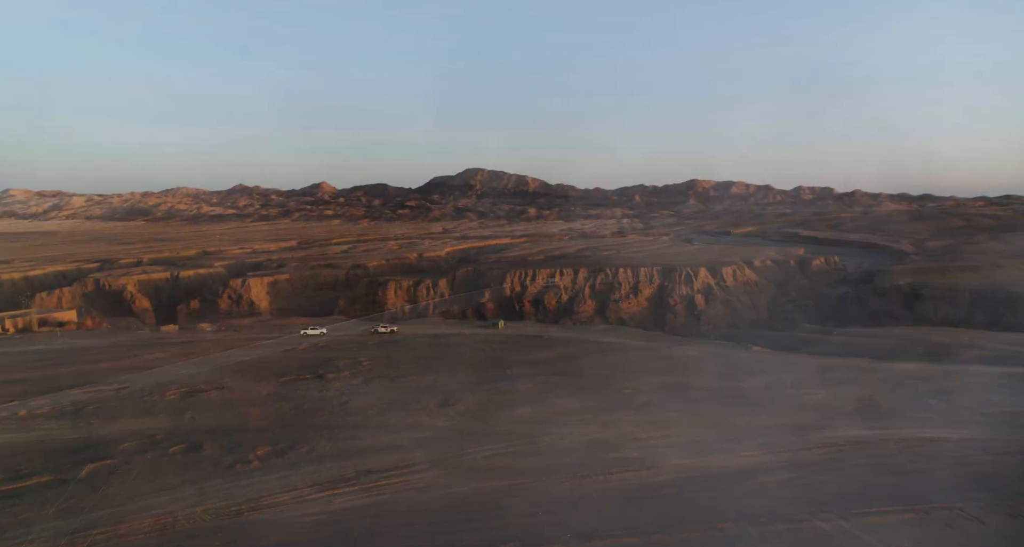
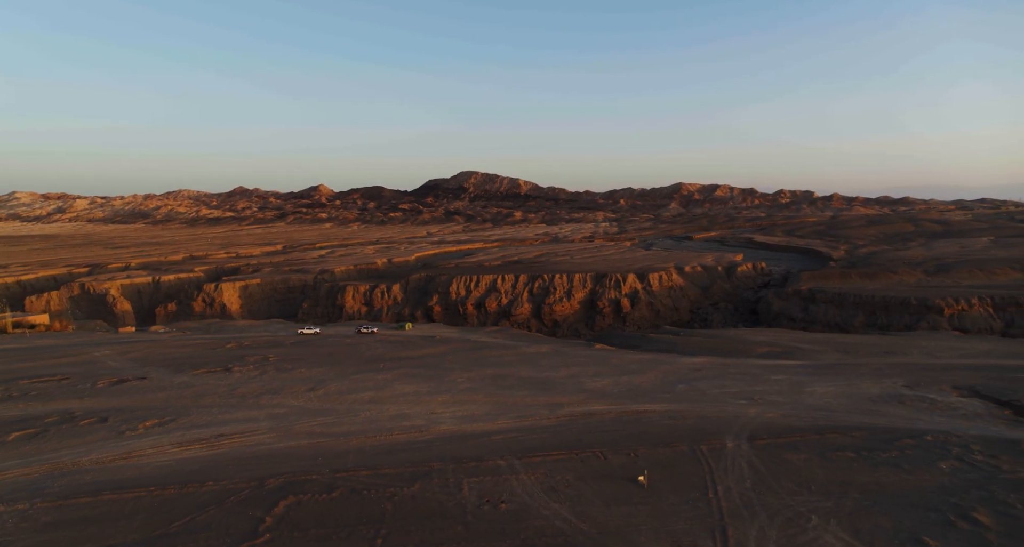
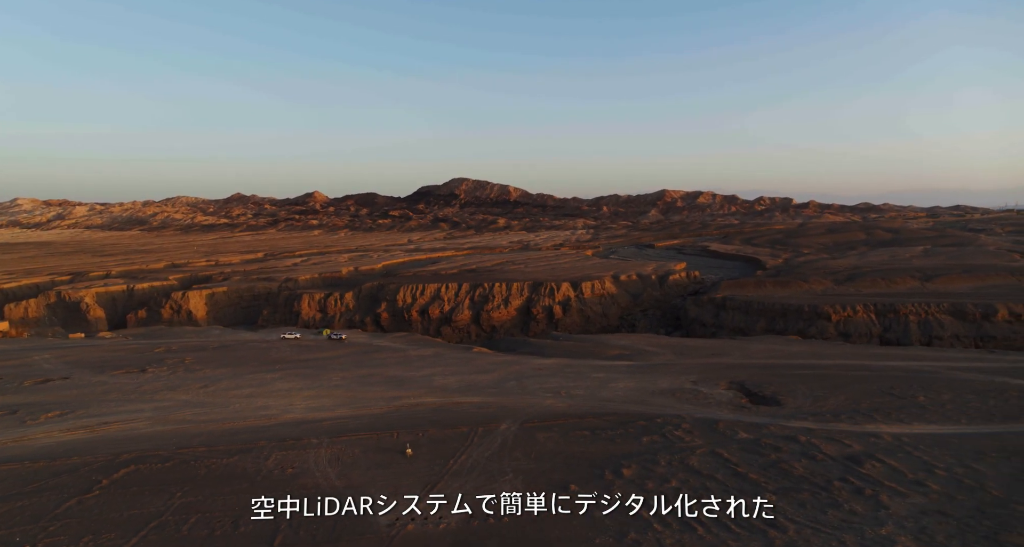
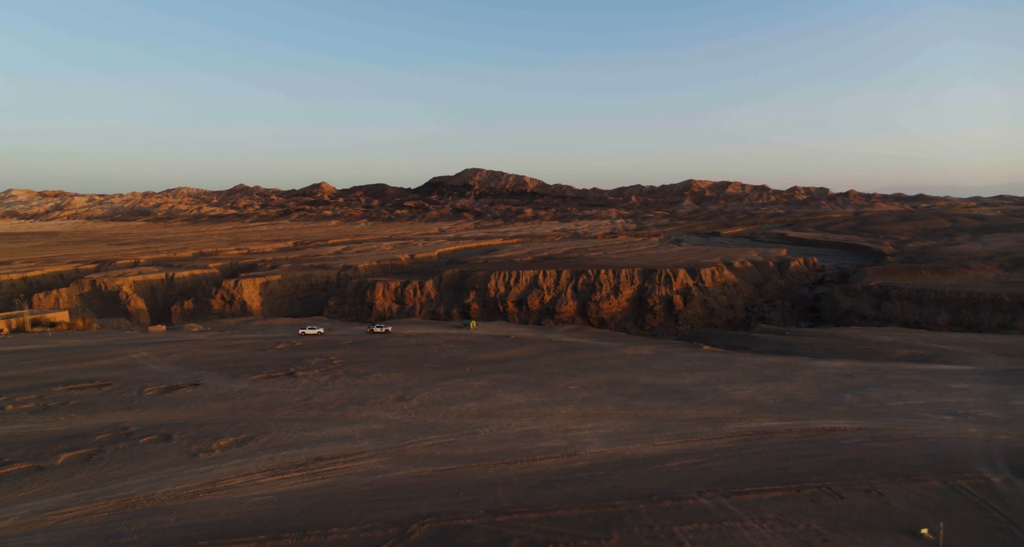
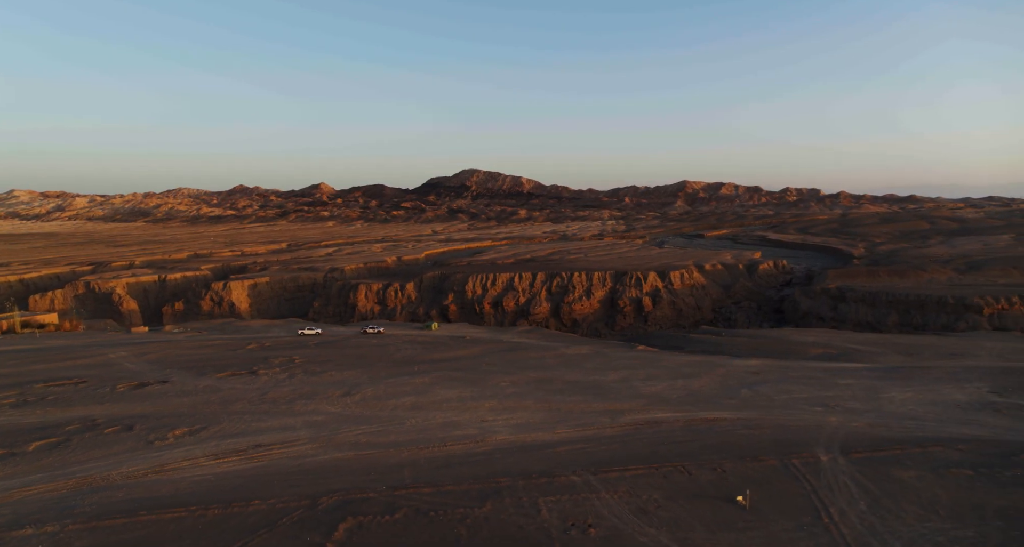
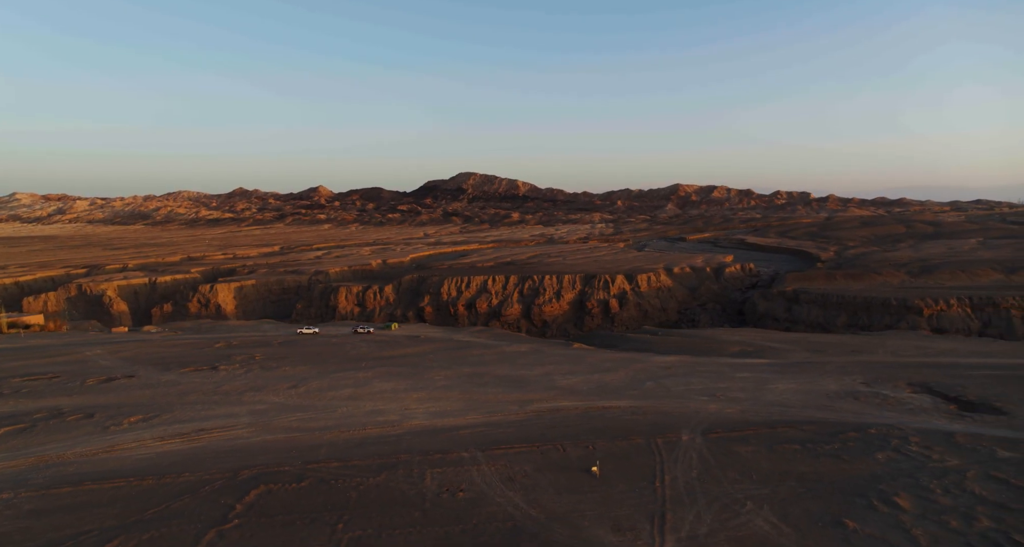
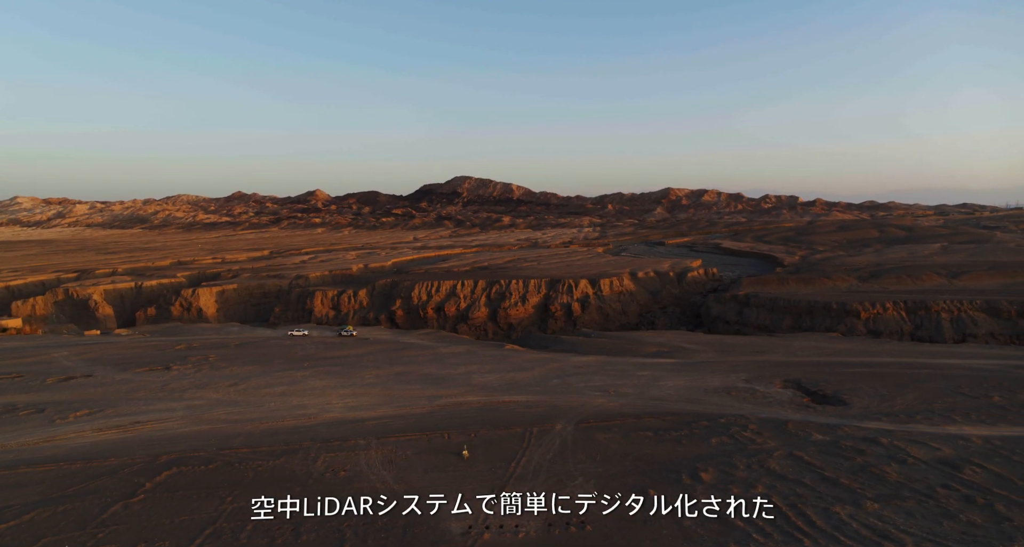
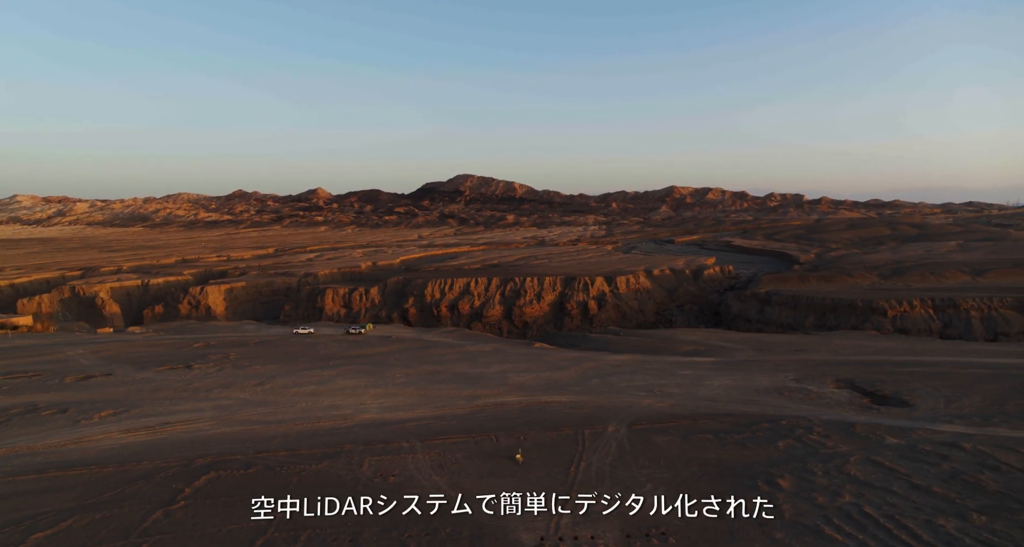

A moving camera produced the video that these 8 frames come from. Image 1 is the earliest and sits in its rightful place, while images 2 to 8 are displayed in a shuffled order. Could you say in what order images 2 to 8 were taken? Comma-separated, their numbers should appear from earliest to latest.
4, 5, 2, 6, 8, 7, 3
